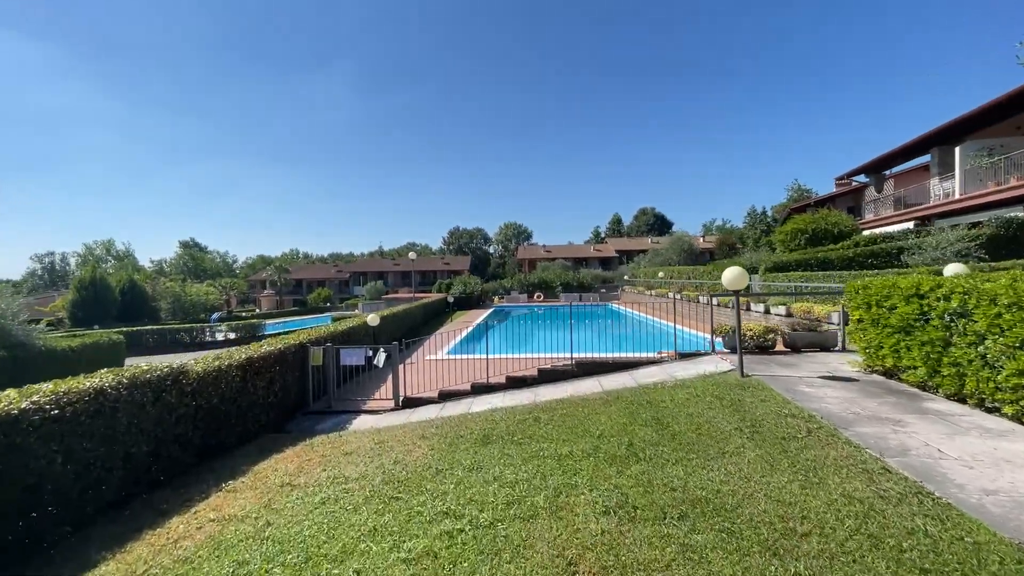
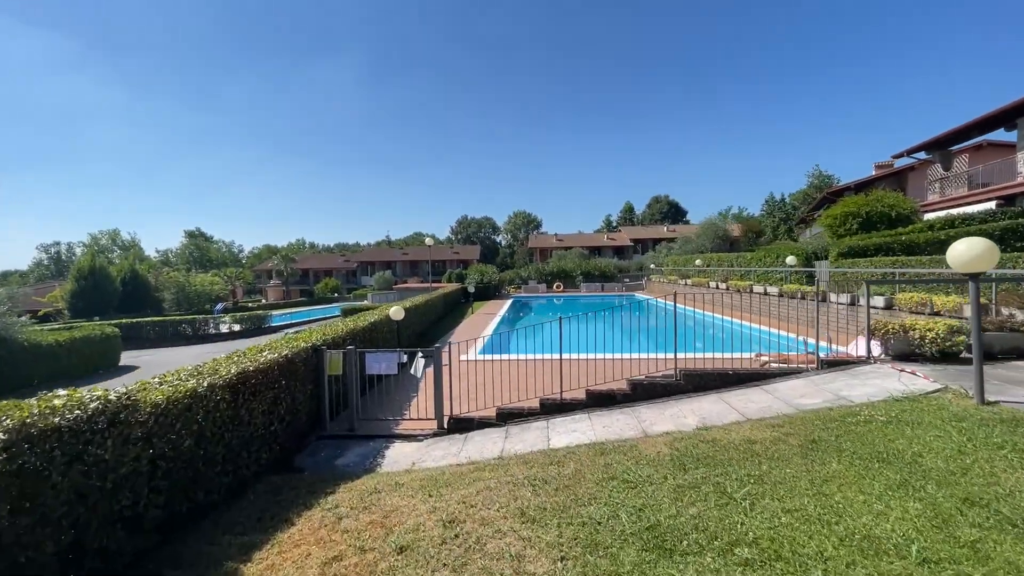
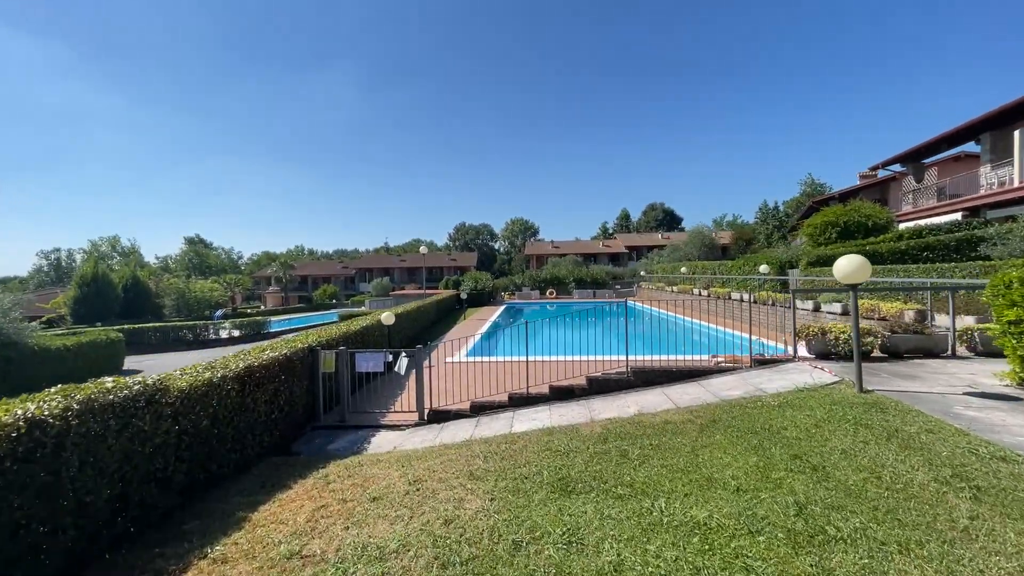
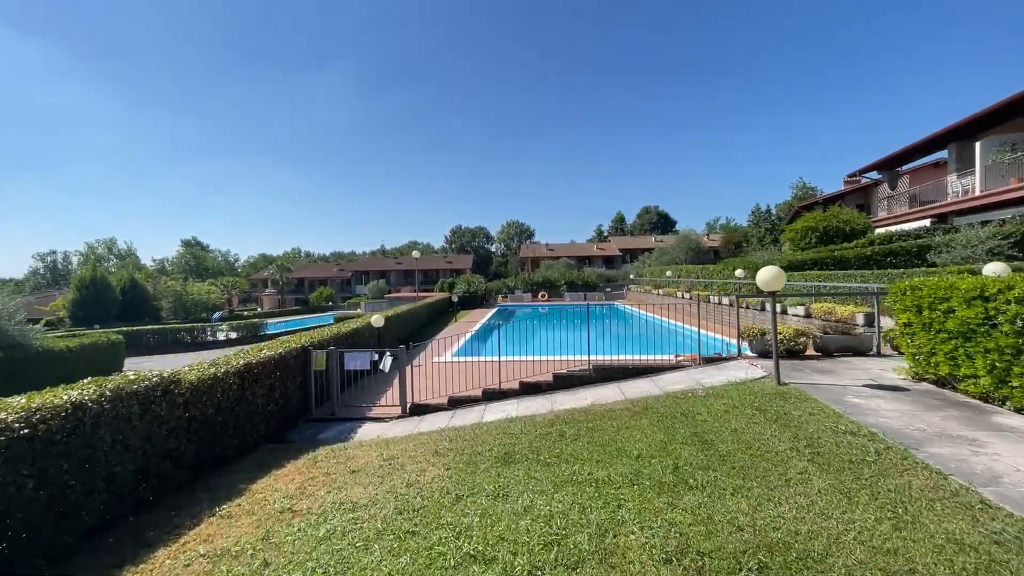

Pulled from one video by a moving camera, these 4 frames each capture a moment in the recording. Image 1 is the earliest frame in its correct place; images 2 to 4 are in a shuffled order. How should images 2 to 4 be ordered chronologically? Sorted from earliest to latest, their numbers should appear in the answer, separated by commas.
4, 3, 2
